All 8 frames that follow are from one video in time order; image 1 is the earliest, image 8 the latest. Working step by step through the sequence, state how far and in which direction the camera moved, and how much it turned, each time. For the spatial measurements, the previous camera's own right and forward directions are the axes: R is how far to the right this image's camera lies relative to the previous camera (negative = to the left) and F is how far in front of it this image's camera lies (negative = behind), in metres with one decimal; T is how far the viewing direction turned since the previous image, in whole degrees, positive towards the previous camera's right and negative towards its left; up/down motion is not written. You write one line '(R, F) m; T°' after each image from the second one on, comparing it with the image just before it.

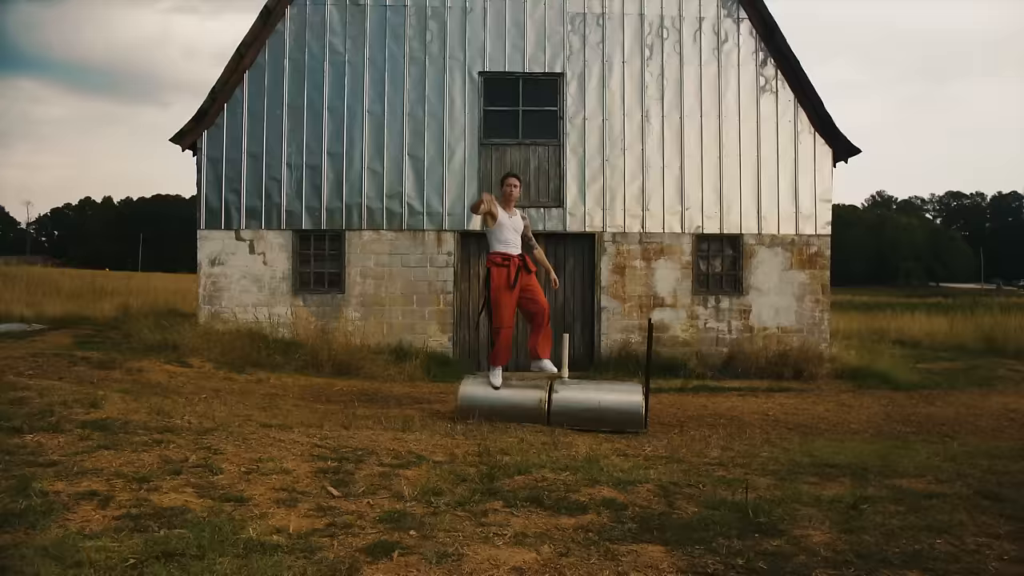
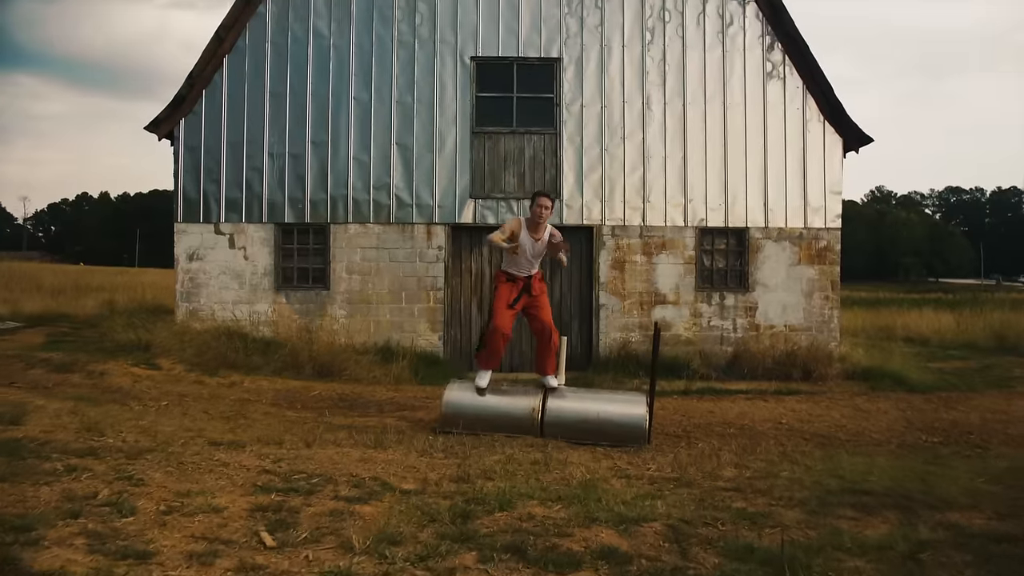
(+0.1, +0.5) m; 0°
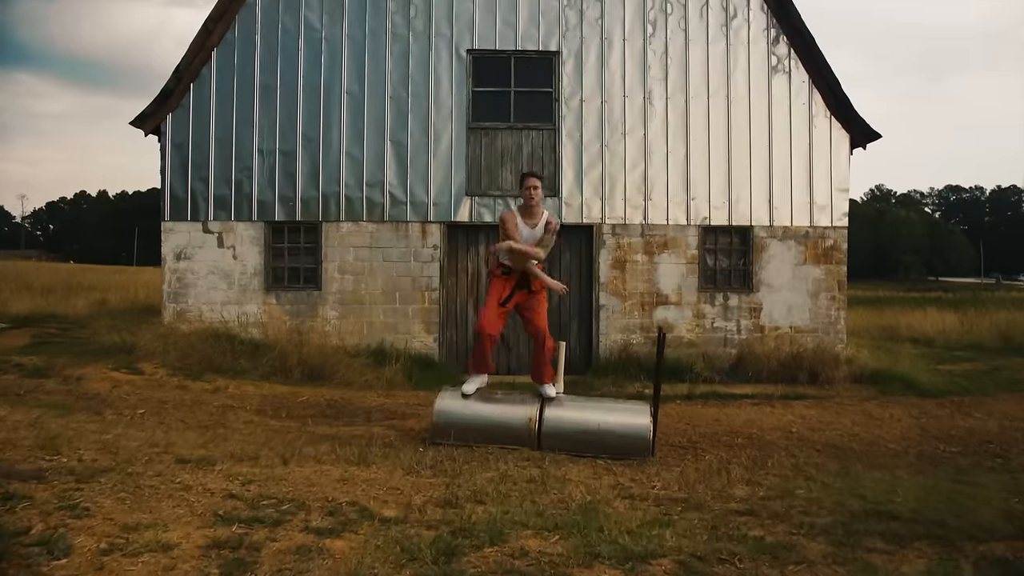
(0.0, +0.3) m; 0°
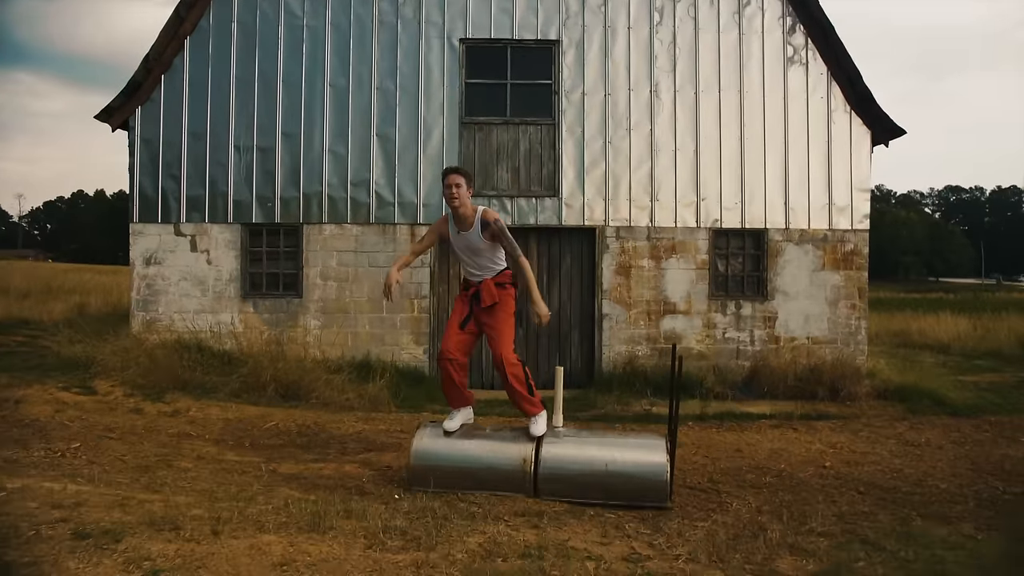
(0.0, +0.7) m; 0°
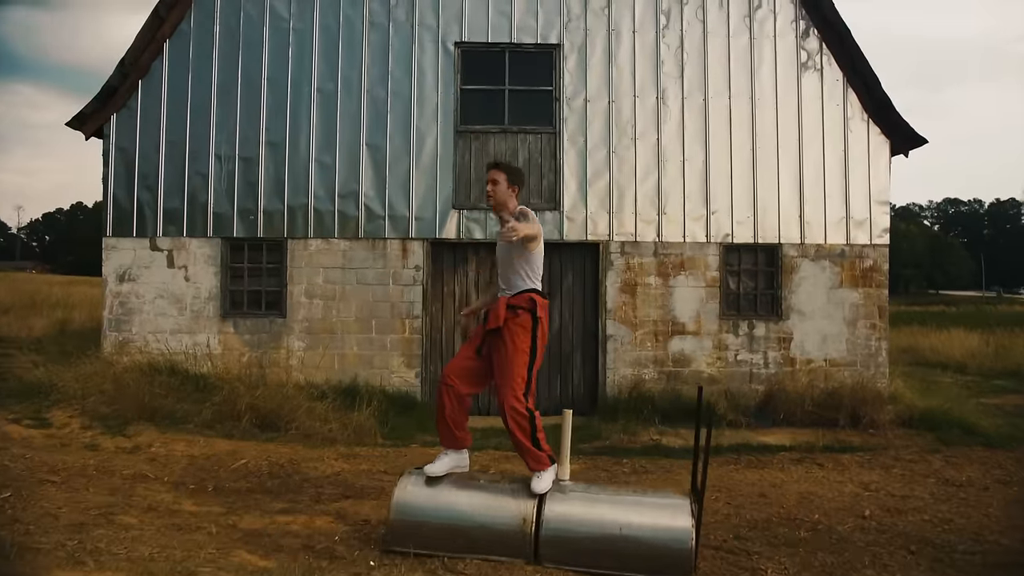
(0.0, +0.5) m; 0°
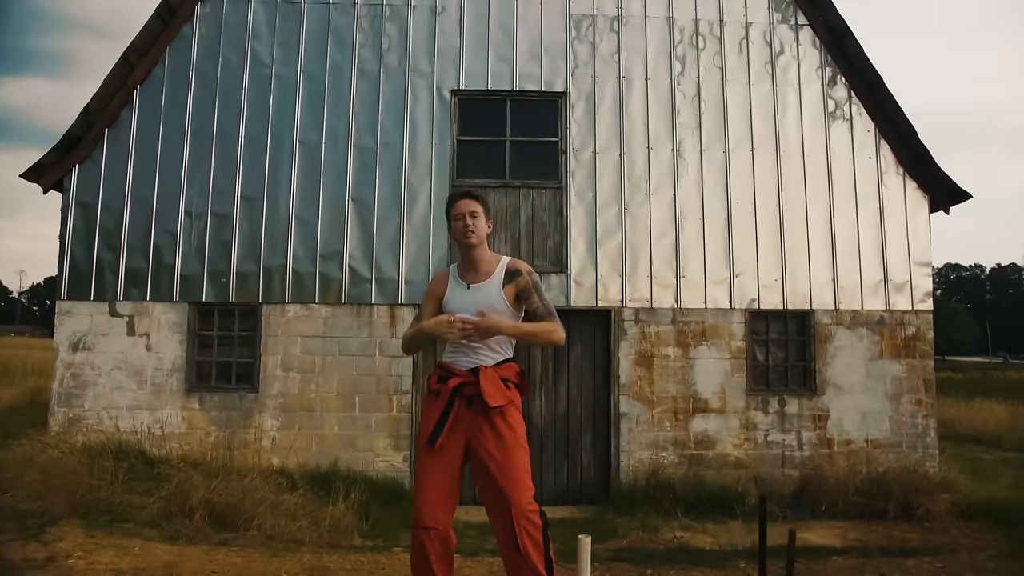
(0.0, +0.9) m; 0°
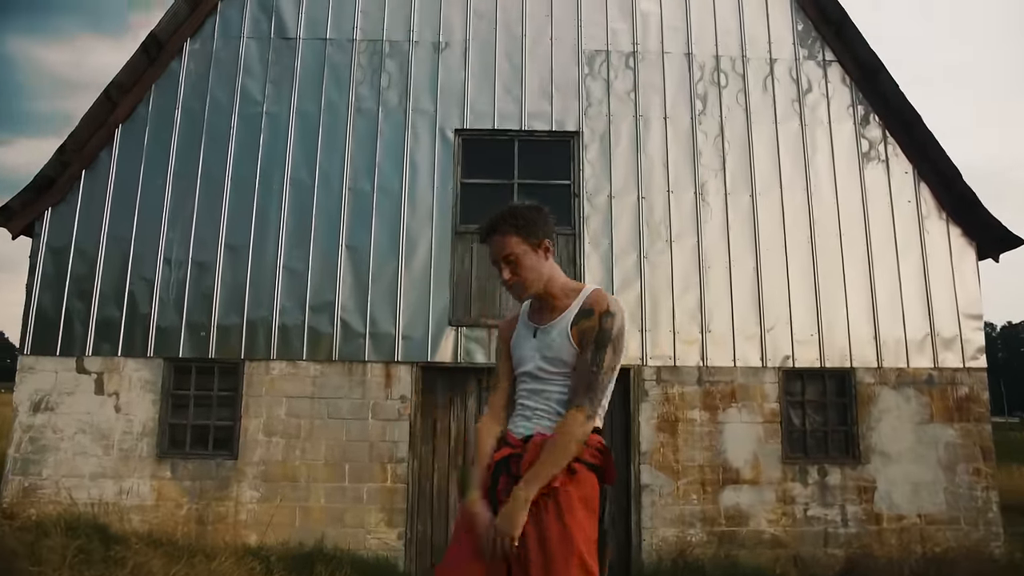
(0.0, +0.7) m; -1°
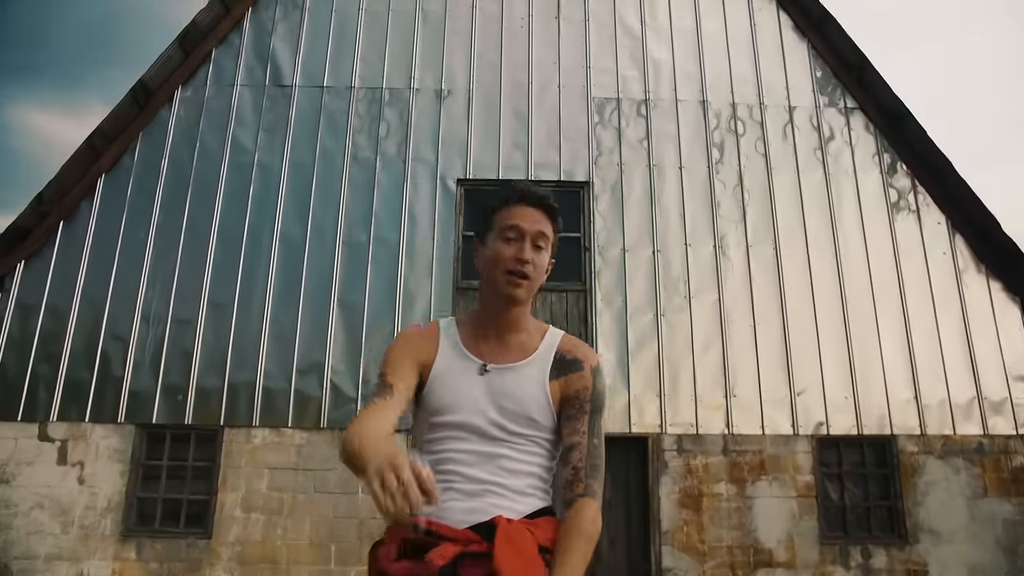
(0.0, +0.5) m; 0°
